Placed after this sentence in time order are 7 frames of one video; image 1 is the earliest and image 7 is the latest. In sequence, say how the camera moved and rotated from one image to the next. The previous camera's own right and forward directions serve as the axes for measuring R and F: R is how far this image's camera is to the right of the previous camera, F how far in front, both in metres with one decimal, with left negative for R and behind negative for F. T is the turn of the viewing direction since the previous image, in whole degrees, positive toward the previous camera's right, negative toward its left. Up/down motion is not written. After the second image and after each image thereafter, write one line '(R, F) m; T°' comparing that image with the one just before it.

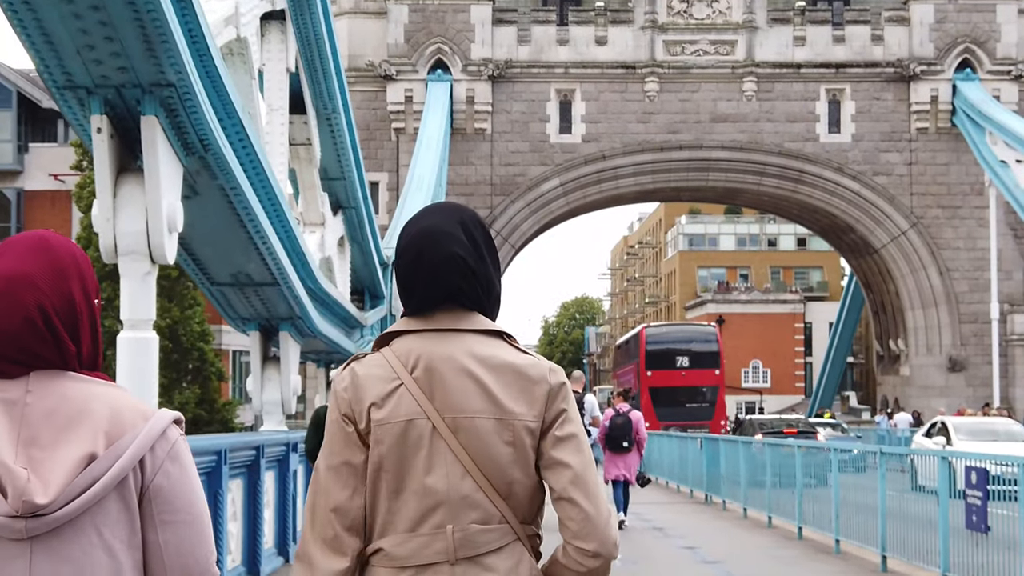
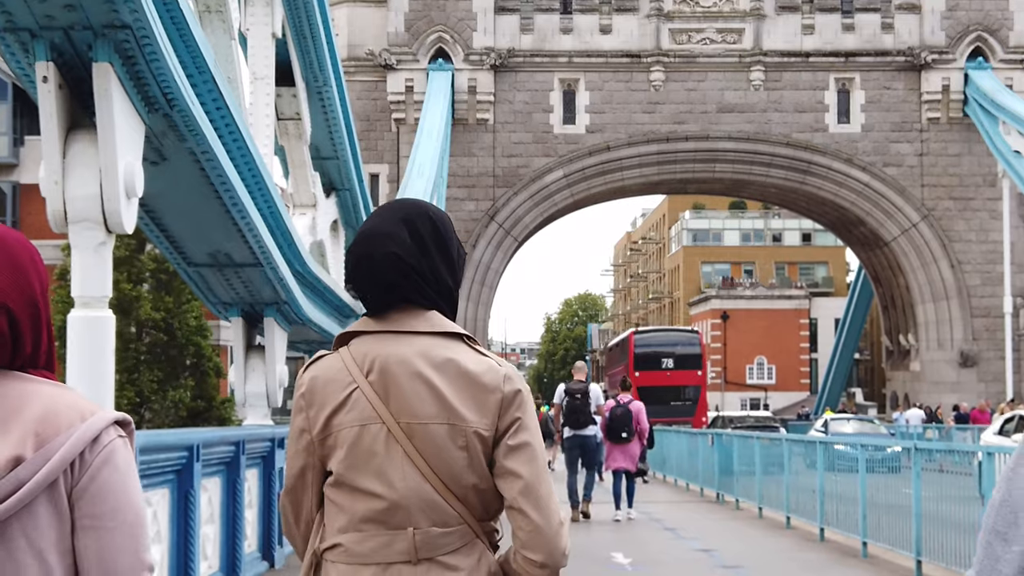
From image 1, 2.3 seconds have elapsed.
(0.0, +0.7) m; 0°
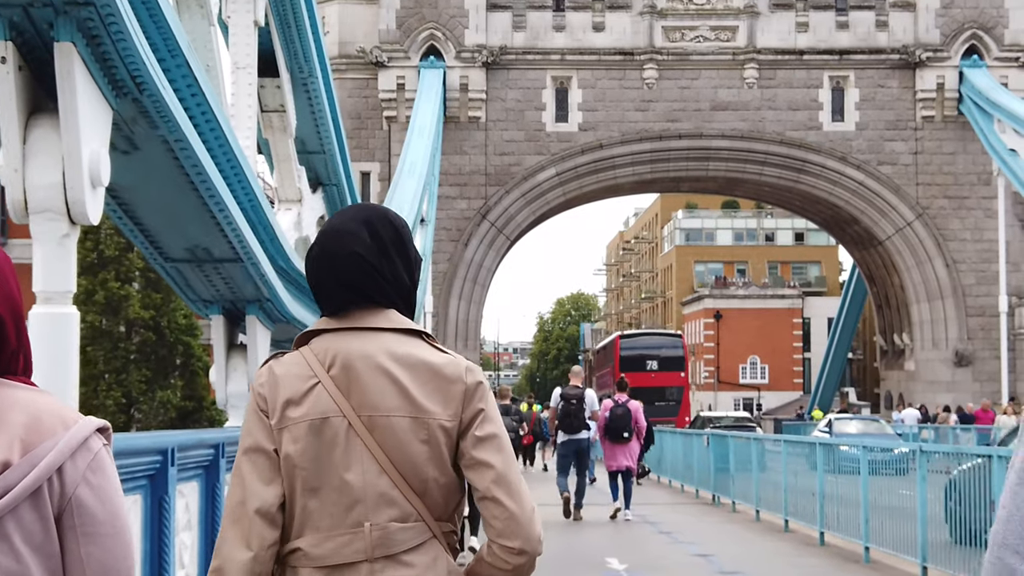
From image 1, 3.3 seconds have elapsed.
(0.0, +0.3) m; 0°
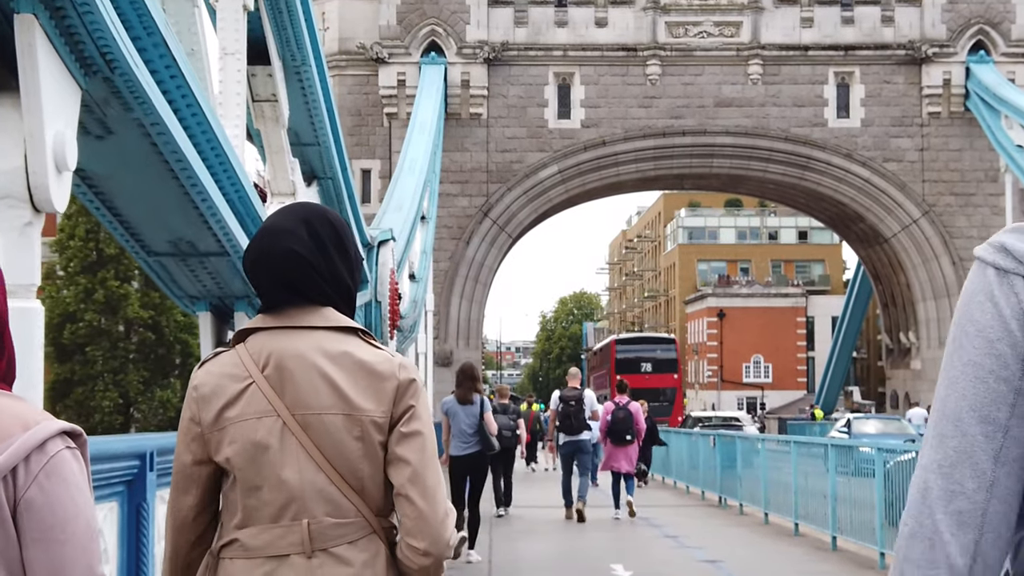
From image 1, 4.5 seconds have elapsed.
(0.0, +0.4) m; 0°
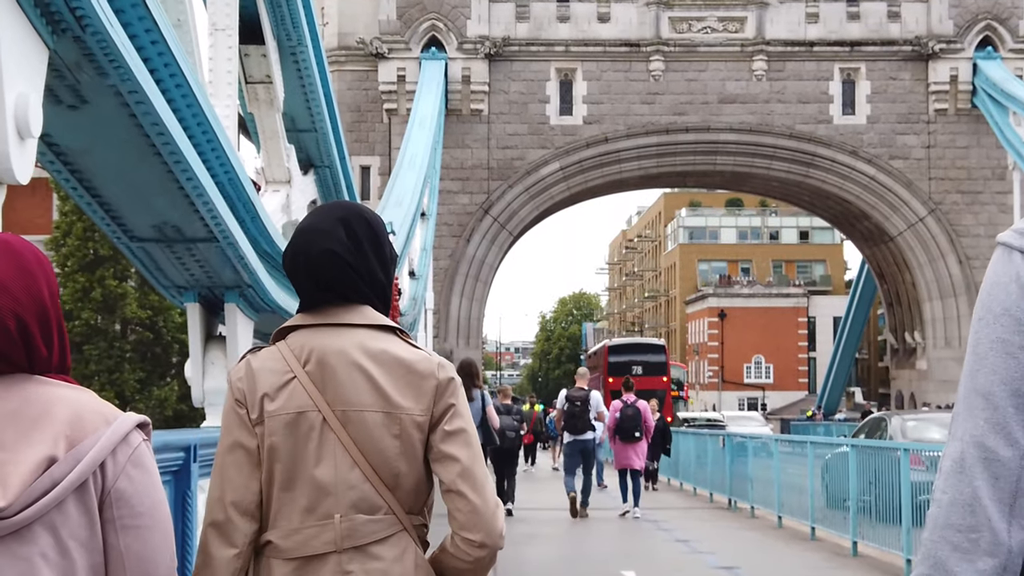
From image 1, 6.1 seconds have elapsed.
(0.0, +0.5) m; 0°
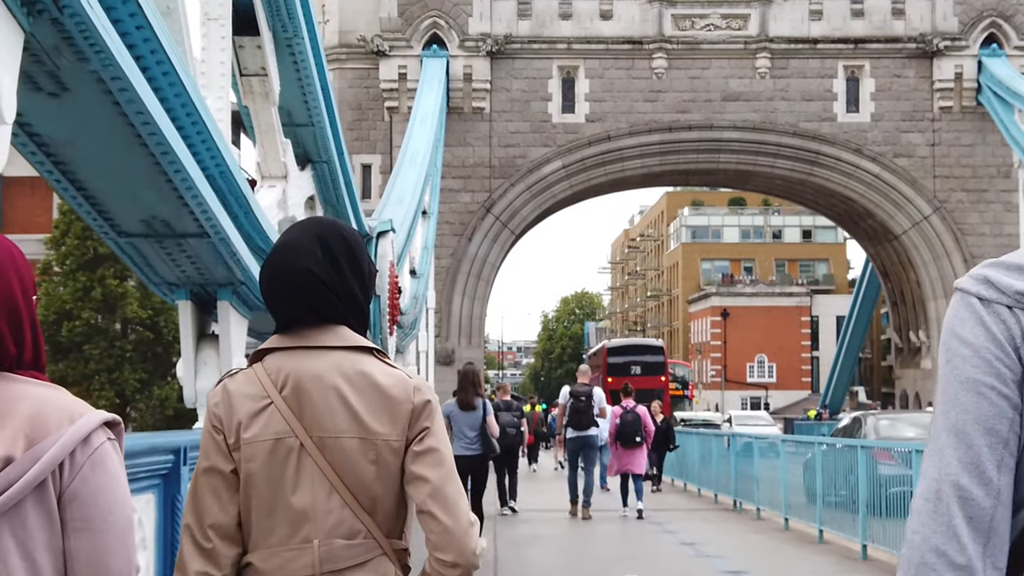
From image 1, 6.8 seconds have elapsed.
(0.0, +0.2) m; 0°
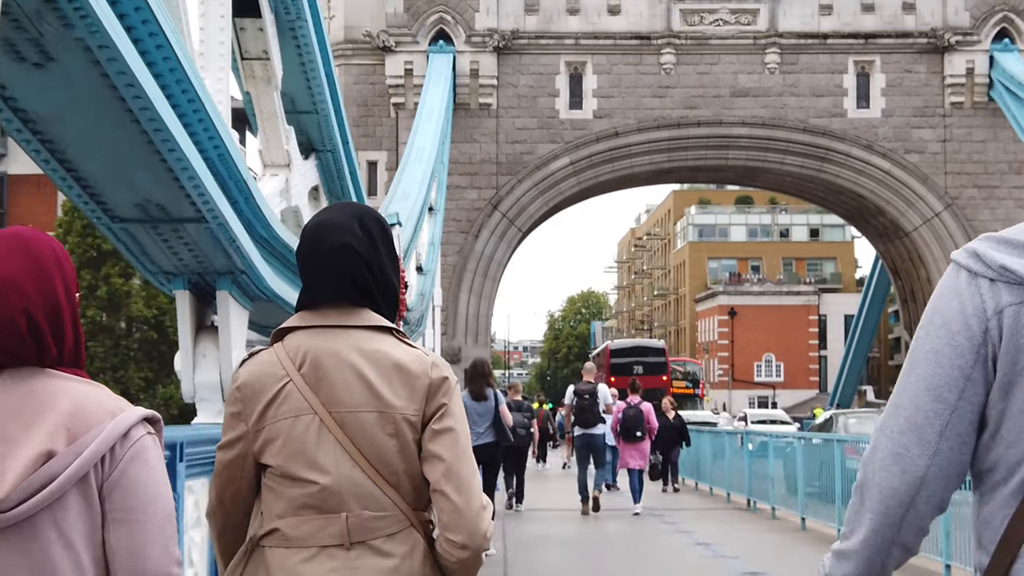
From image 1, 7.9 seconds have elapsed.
(0.0, +0.3) m; 0°
